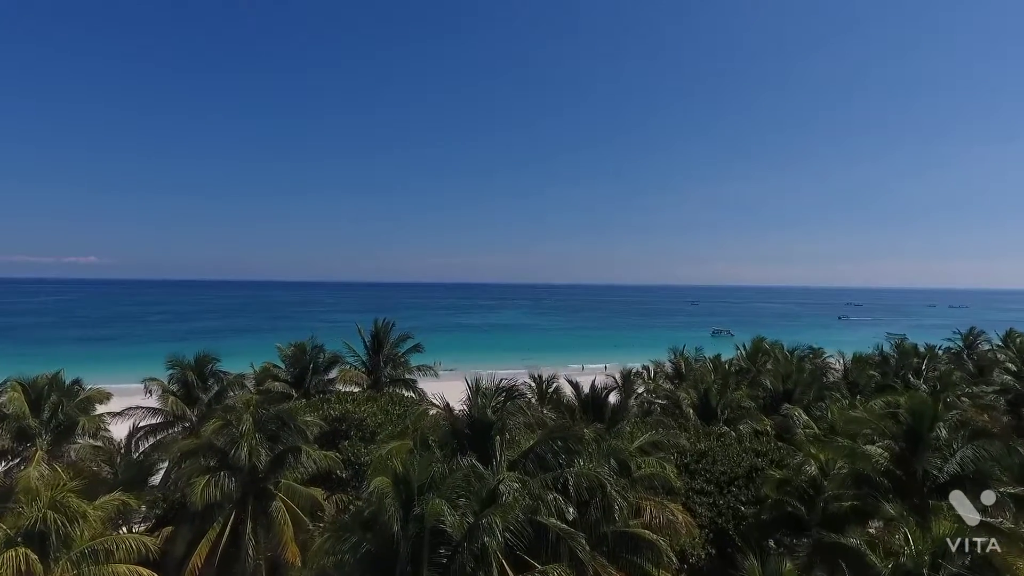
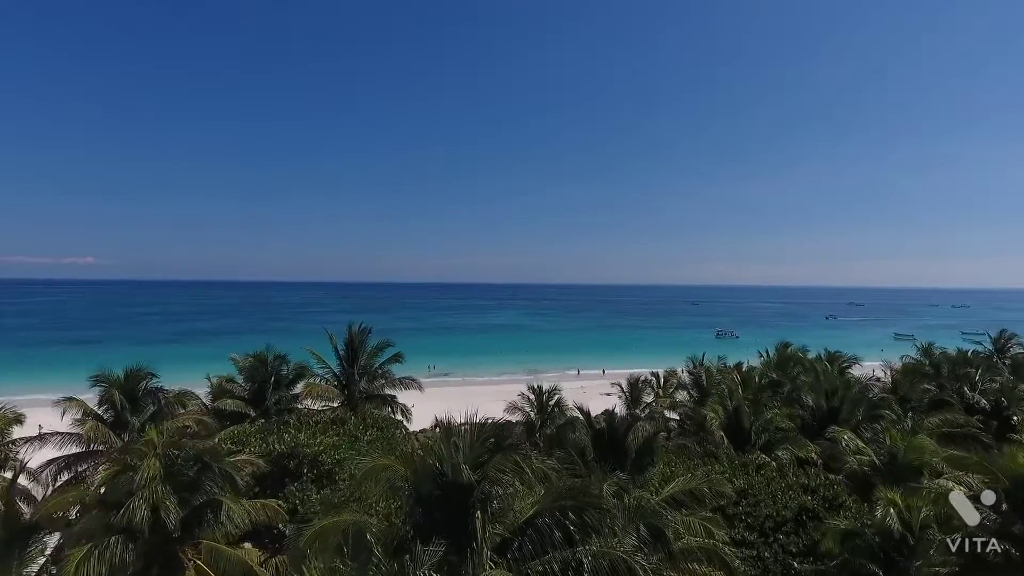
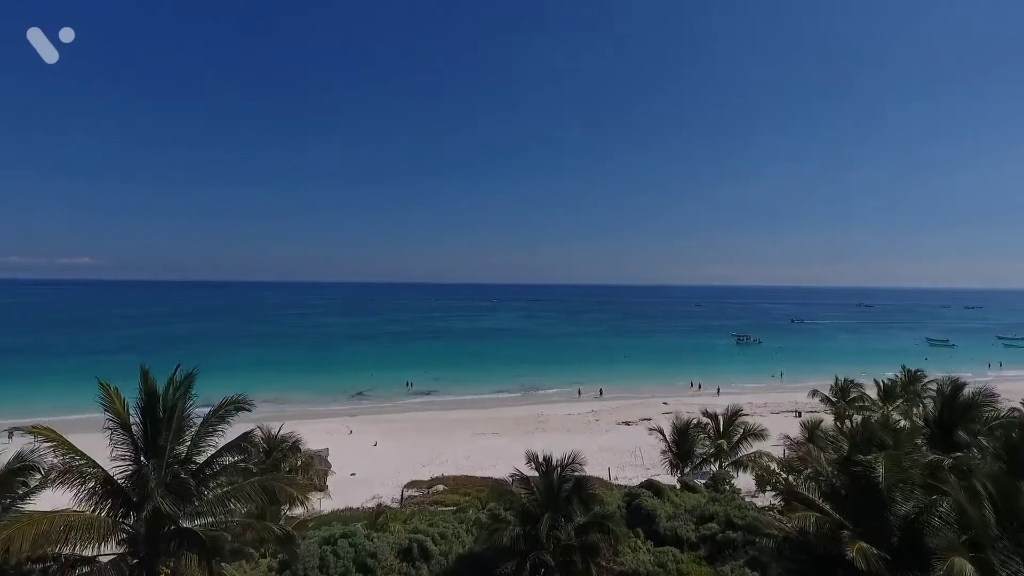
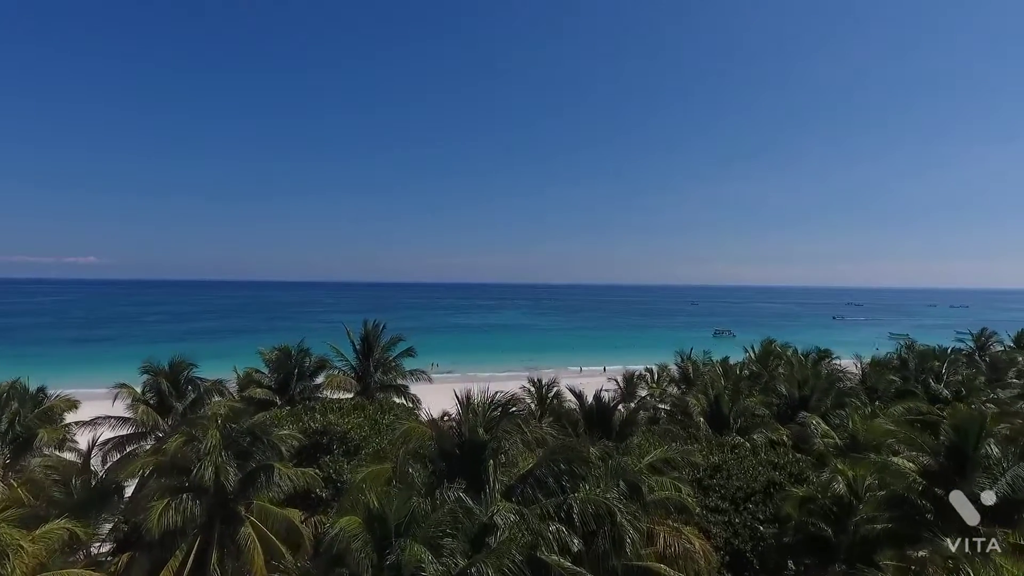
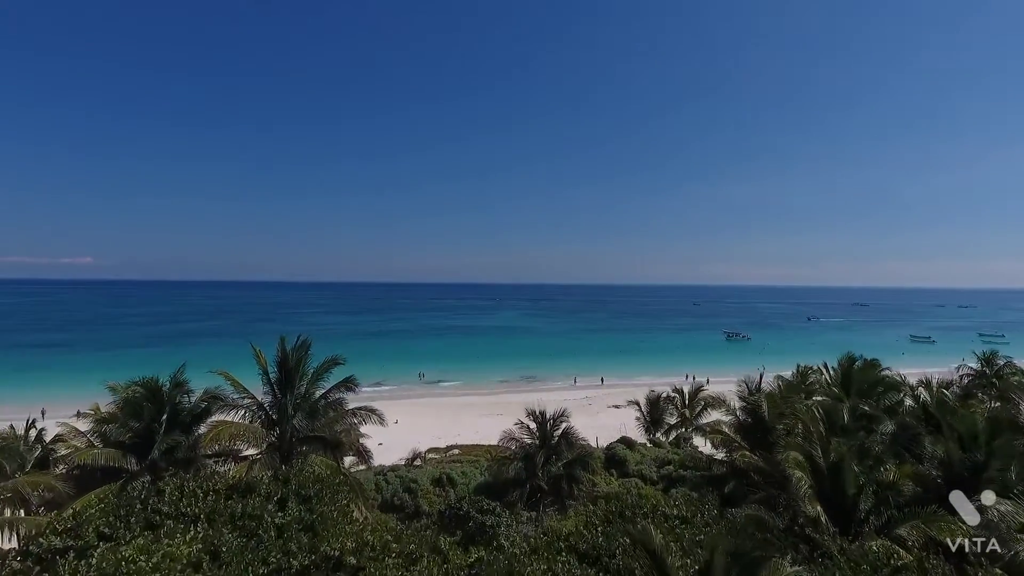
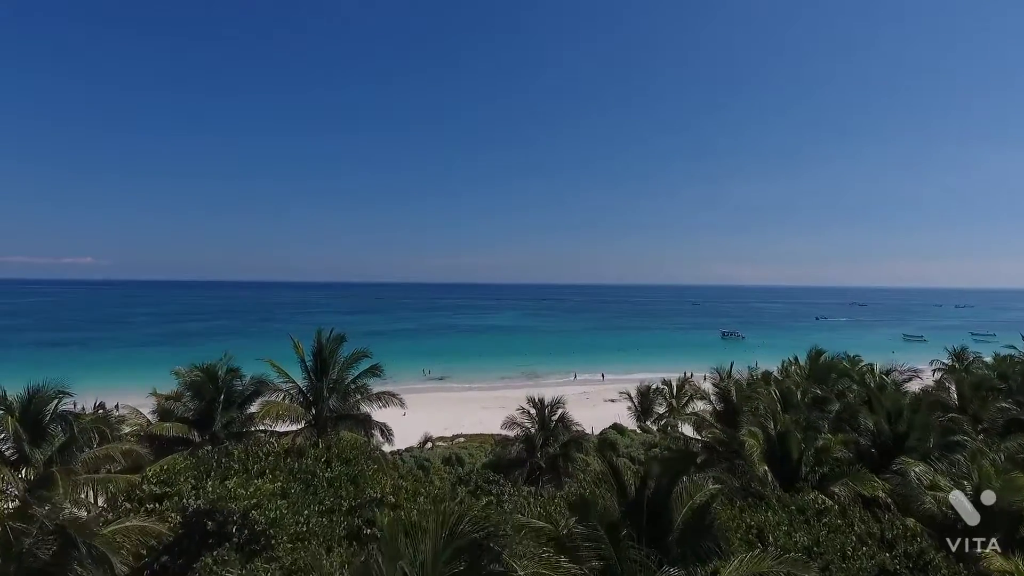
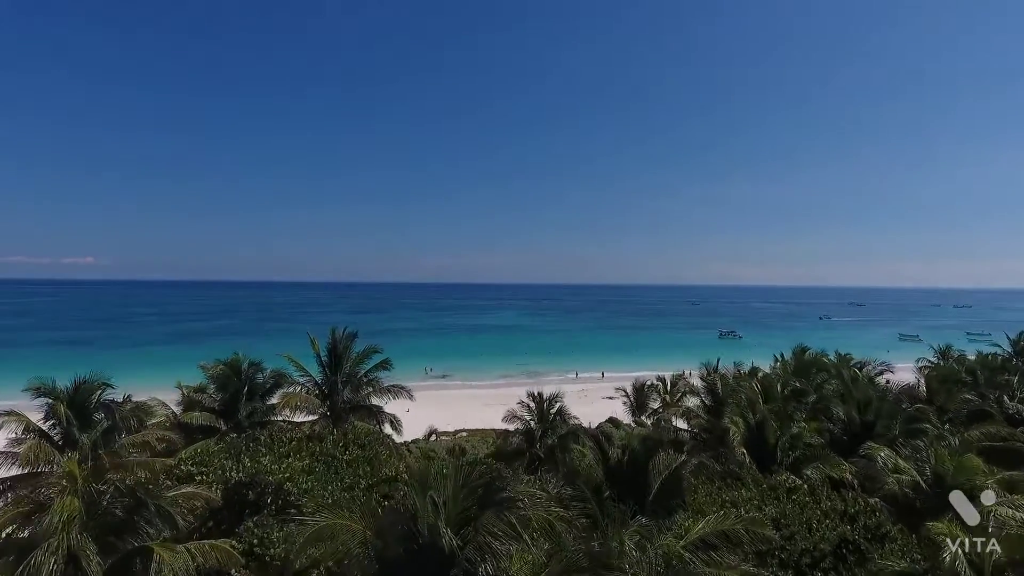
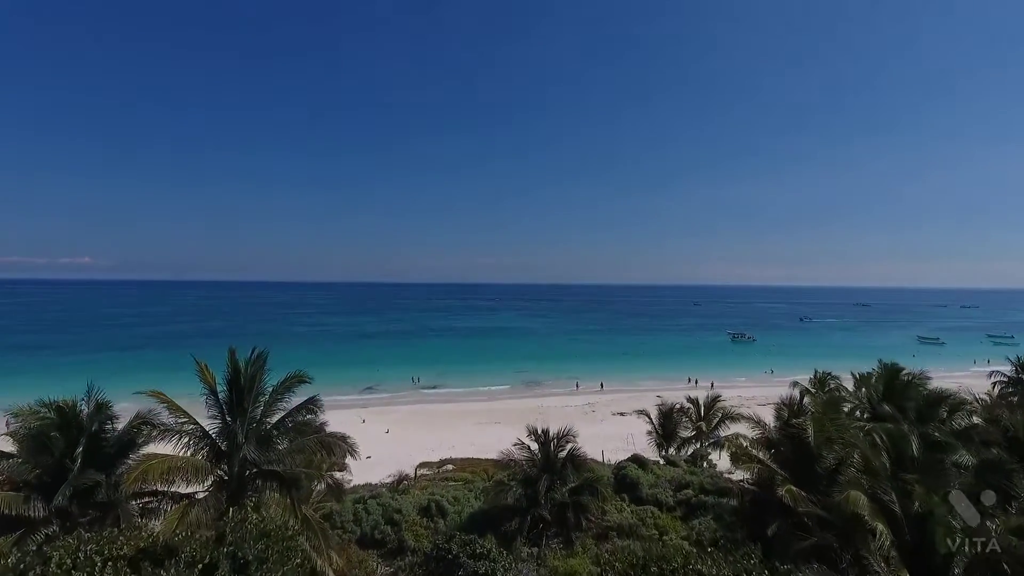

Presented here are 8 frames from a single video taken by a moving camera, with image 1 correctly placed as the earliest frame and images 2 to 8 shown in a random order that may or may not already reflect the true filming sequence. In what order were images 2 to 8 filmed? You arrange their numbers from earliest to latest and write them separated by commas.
4, 2, 7, 6, 5, 8, 3
